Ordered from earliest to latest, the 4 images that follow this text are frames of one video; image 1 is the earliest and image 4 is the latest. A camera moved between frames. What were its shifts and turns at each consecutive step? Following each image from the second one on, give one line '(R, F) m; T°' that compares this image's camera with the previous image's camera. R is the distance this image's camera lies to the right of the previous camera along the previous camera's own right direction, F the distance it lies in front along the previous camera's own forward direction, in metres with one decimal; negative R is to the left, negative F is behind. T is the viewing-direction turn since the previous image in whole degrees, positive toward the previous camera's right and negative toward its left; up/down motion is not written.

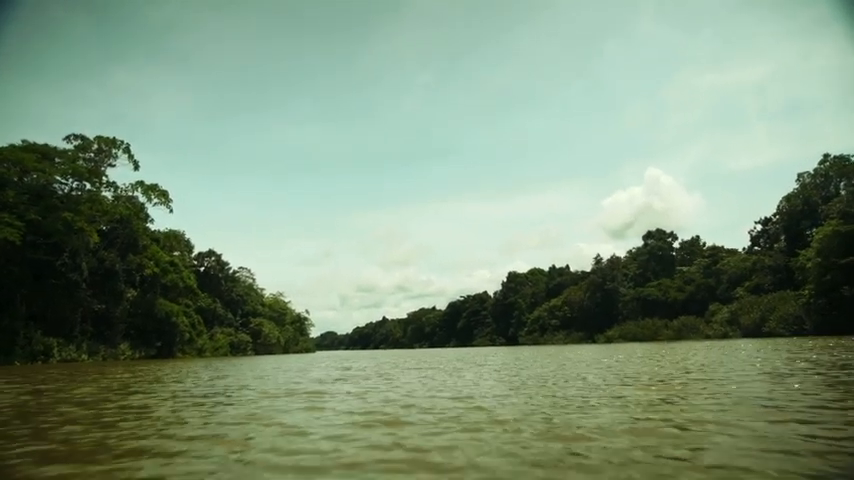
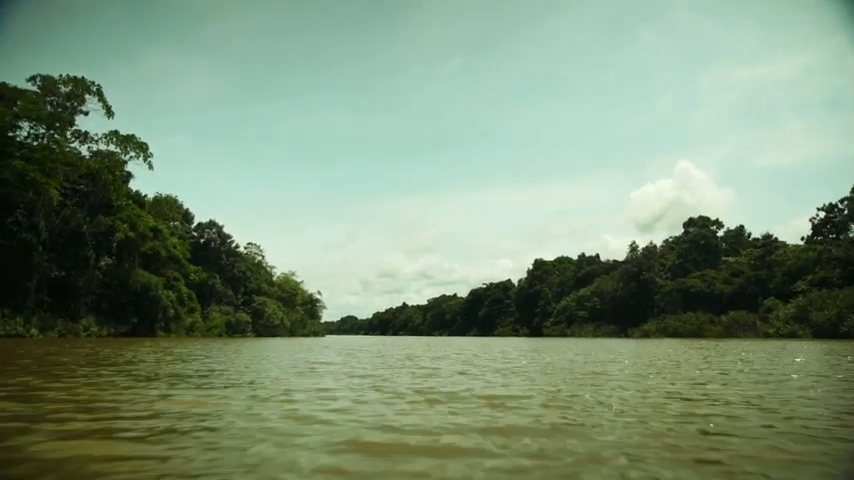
(+0.4, +6.6) m; -2°
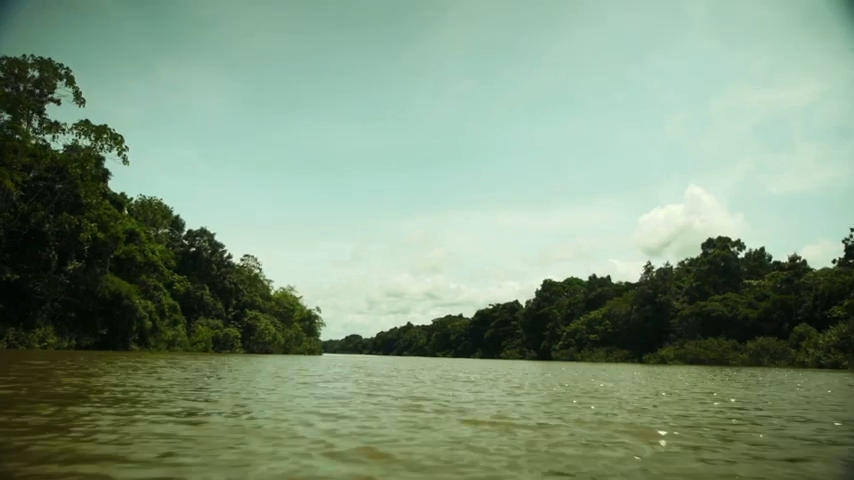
(+0.3, +4.1) m; -1°
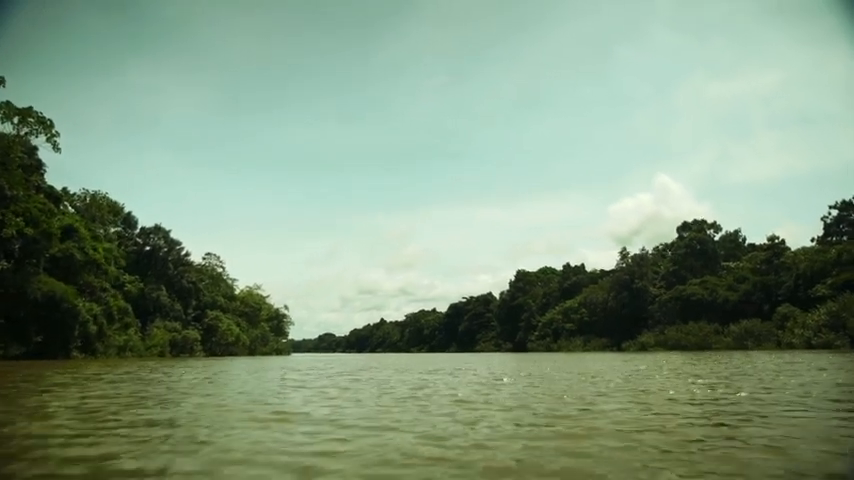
(+0.2, +2.9) m; +2°
